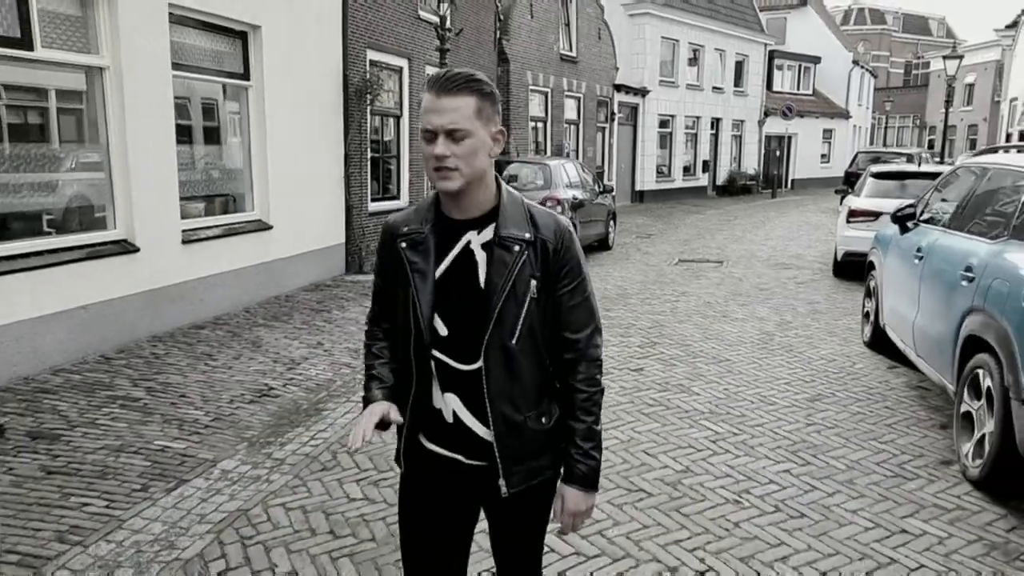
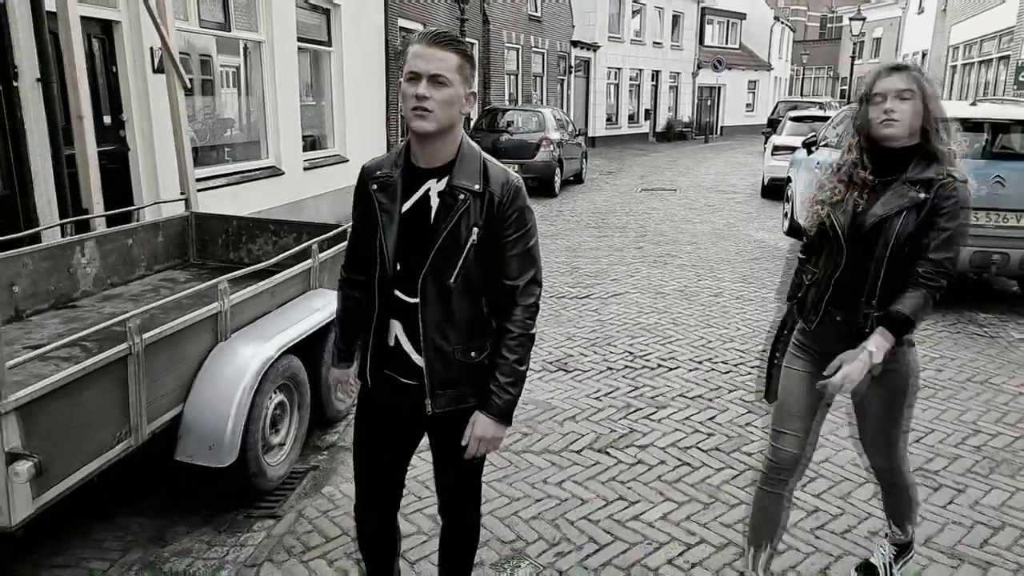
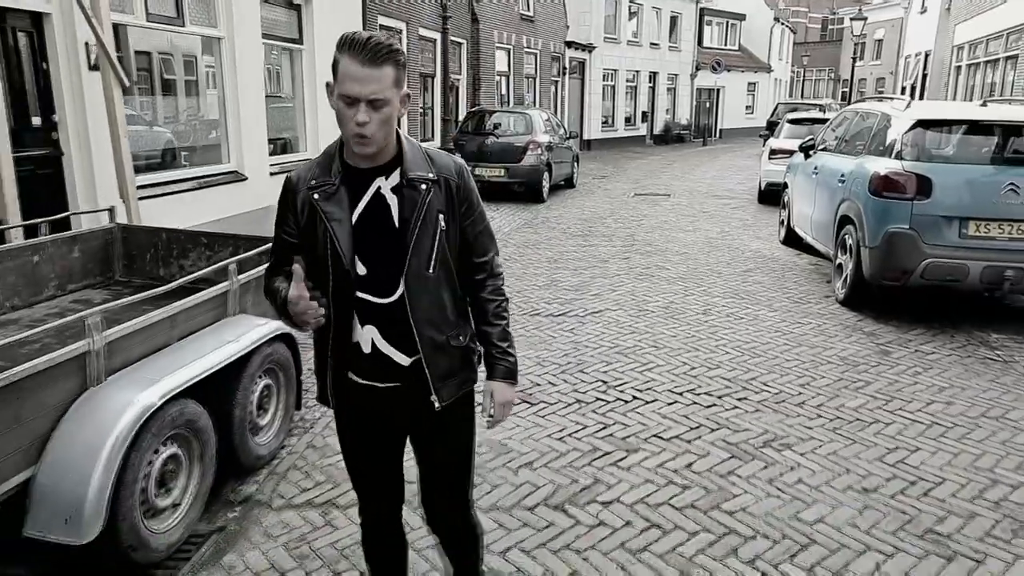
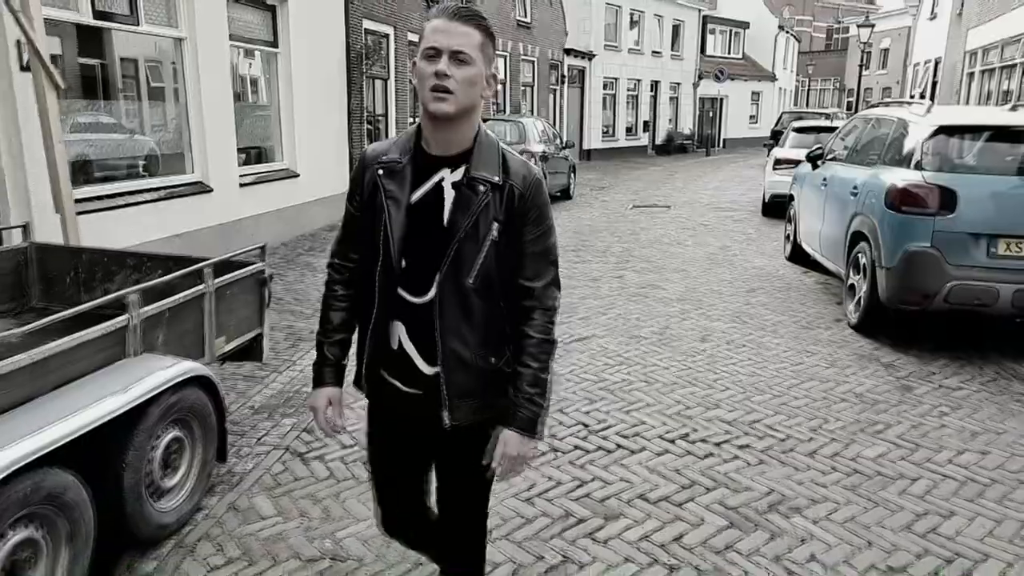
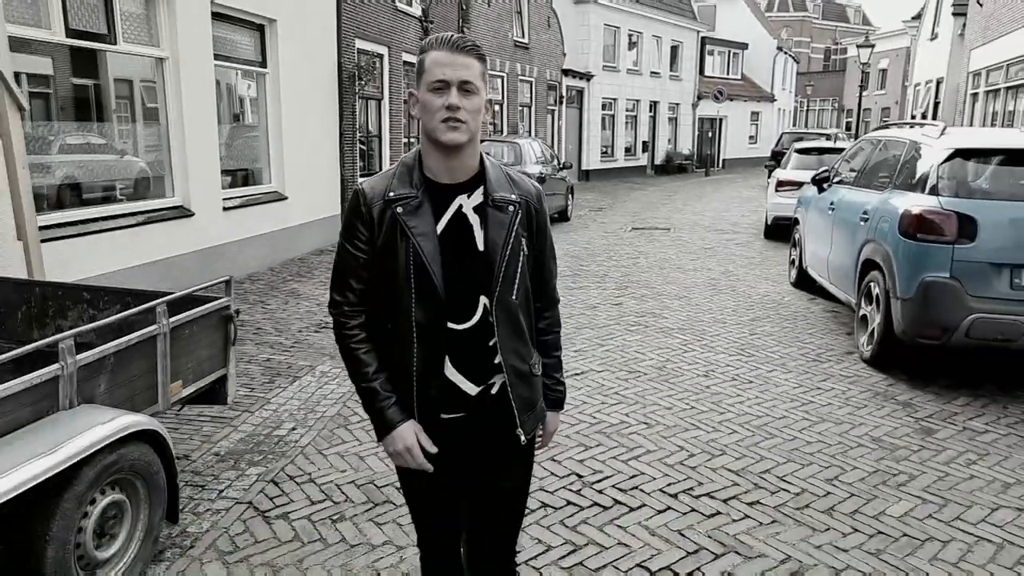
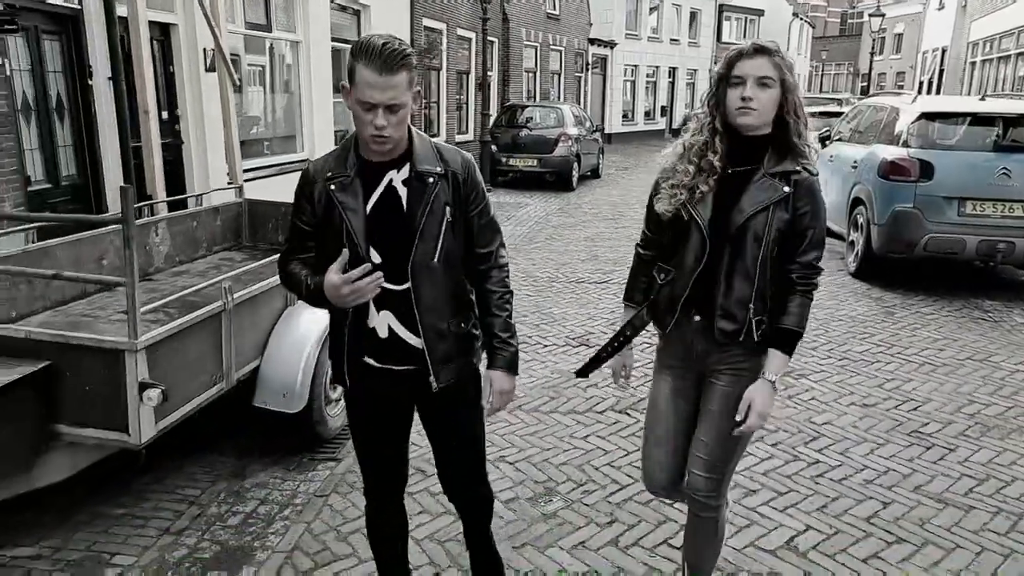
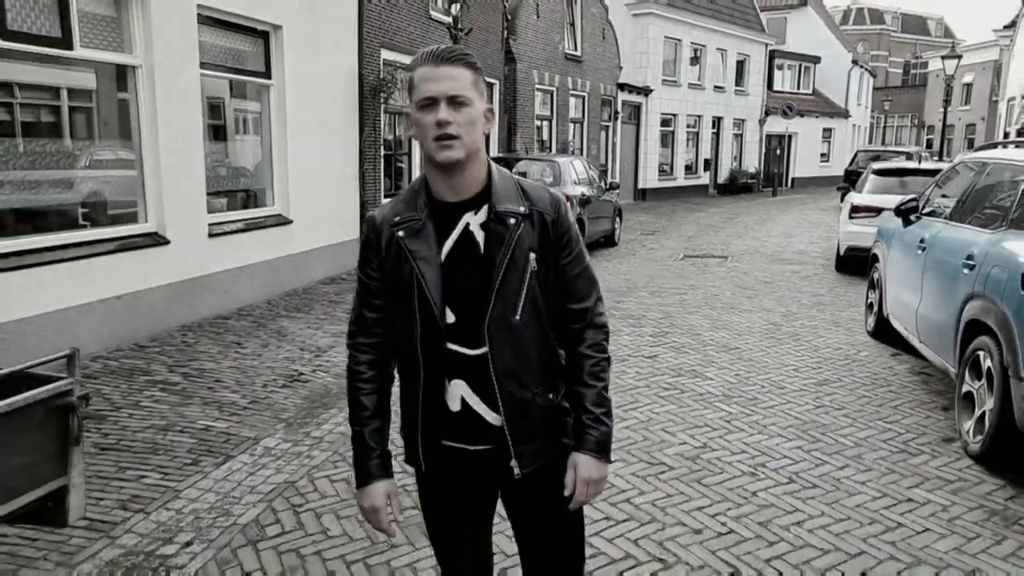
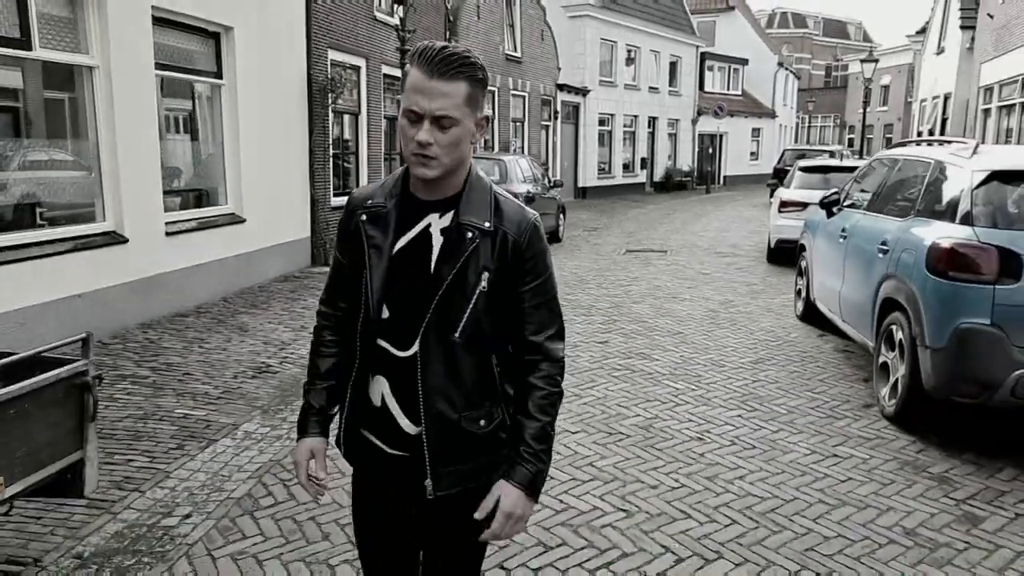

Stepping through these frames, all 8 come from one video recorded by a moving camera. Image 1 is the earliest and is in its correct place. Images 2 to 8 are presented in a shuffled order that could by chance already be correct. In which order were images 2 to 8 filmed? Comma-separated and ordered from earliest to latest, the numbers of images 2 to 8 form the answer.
7, 8, 5, 4, 3, 2, 6
